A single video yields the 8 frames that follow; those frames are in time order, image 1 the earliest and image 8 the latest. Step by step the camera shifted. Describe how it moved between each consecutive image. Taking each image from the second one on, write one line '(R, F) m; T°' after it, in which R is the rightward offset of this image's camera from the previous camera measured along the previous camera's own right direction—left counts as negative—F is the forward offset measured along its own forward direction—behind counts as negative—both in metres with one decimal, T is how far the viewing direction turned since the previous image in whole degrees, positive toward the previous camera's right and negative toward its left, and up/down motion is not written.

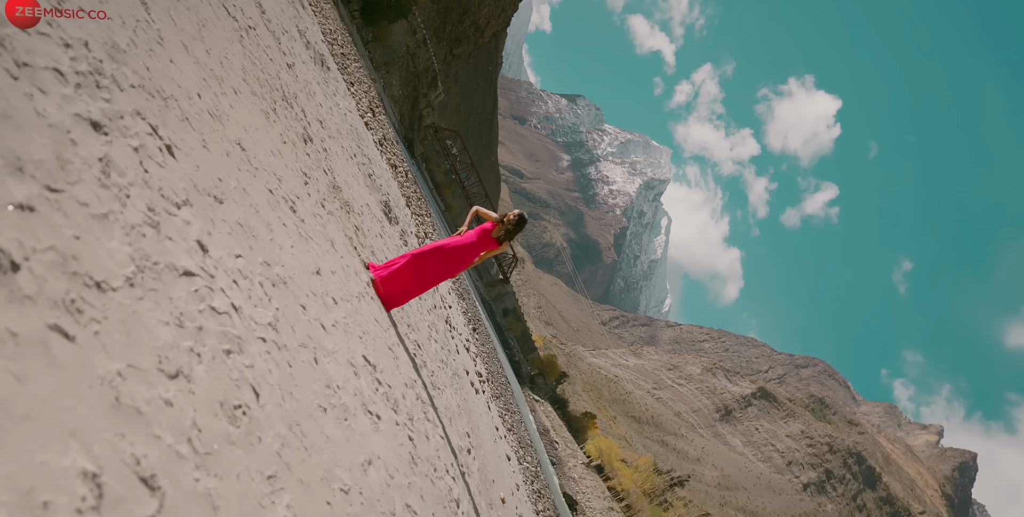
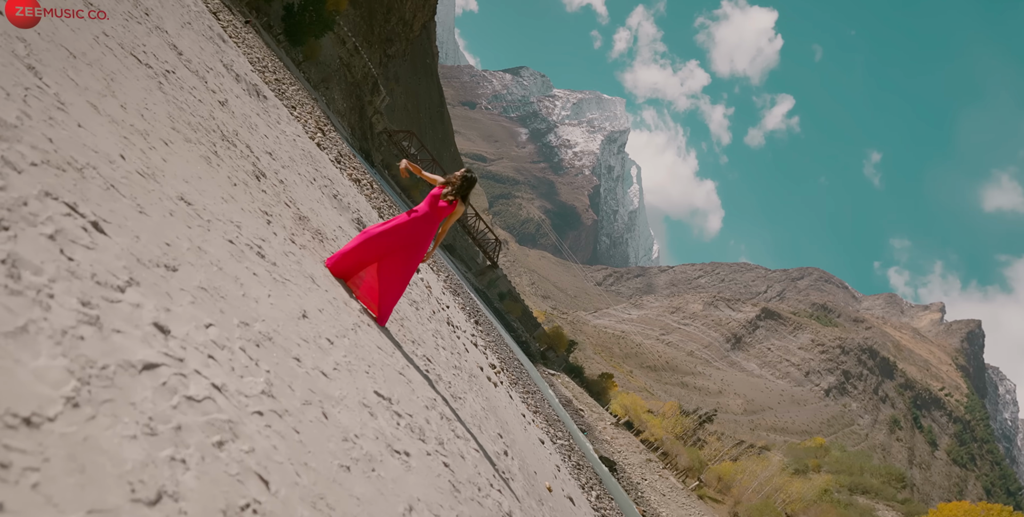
(0.0, +0.2) m; +1°
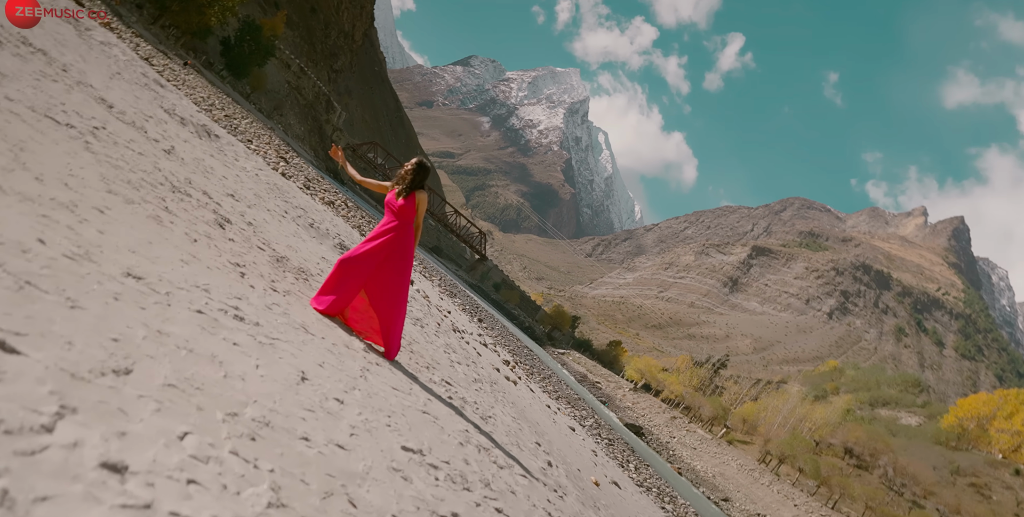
(-0.1, +0.3) m; +1°
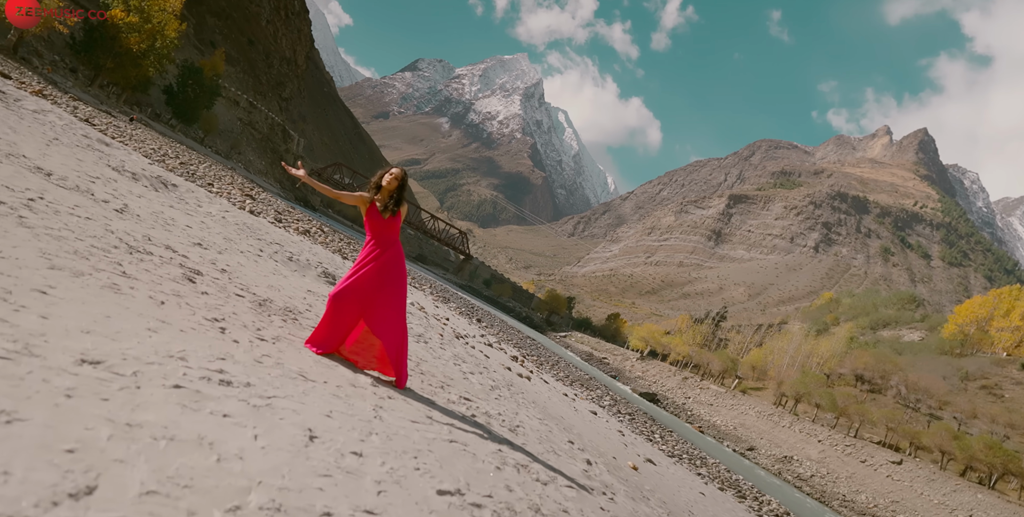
(-0.1, +0.3) m; +1°
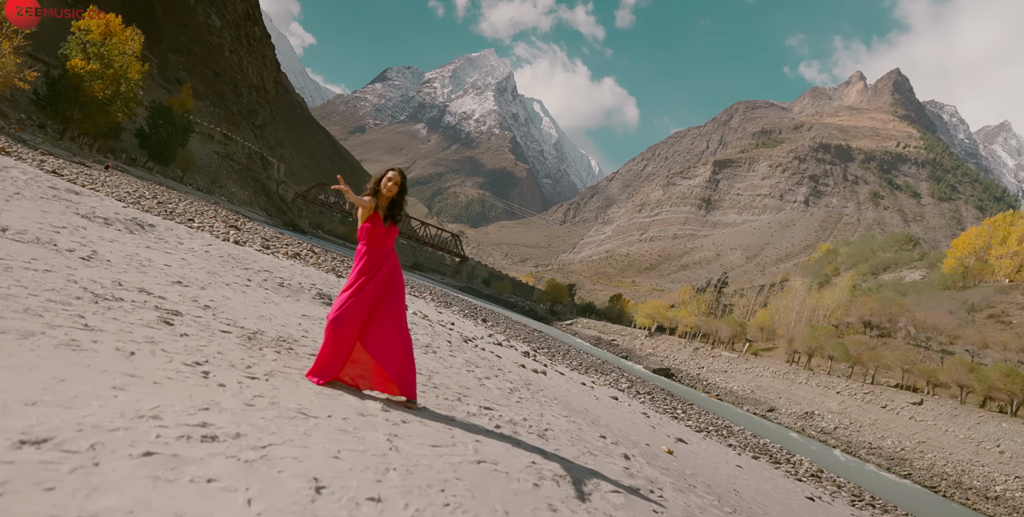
(0.0, +0.3) m; 0°
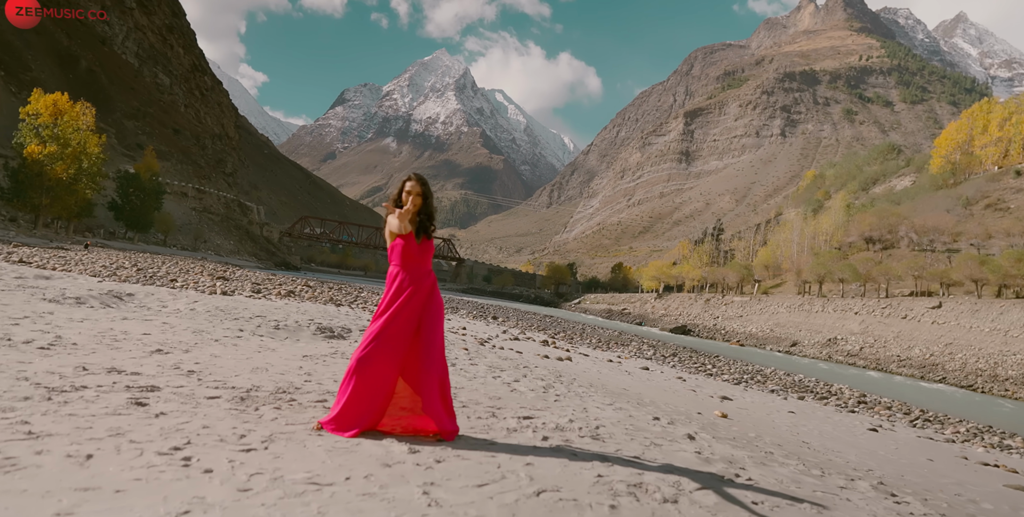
(-0.1, +0.4) m; 0°
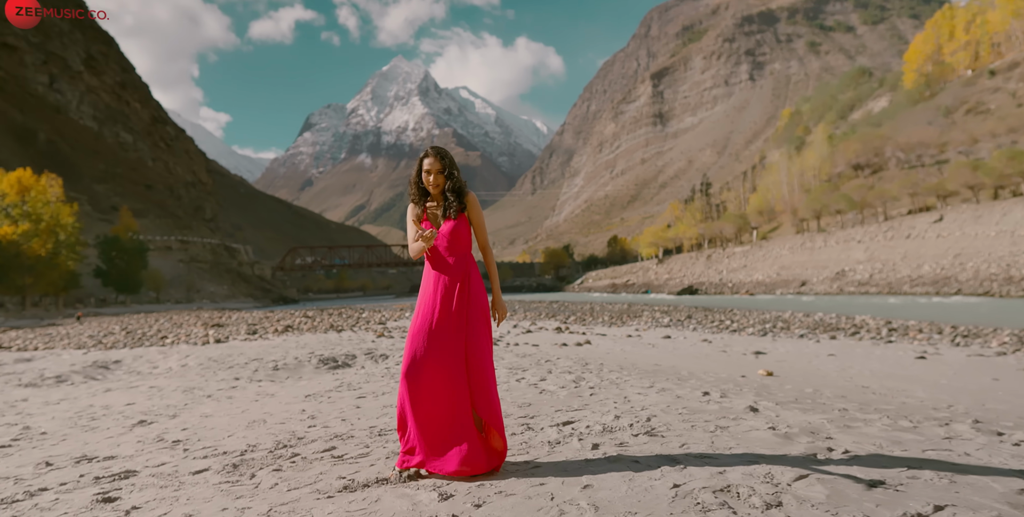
(0.0, +0.4) m; 0°
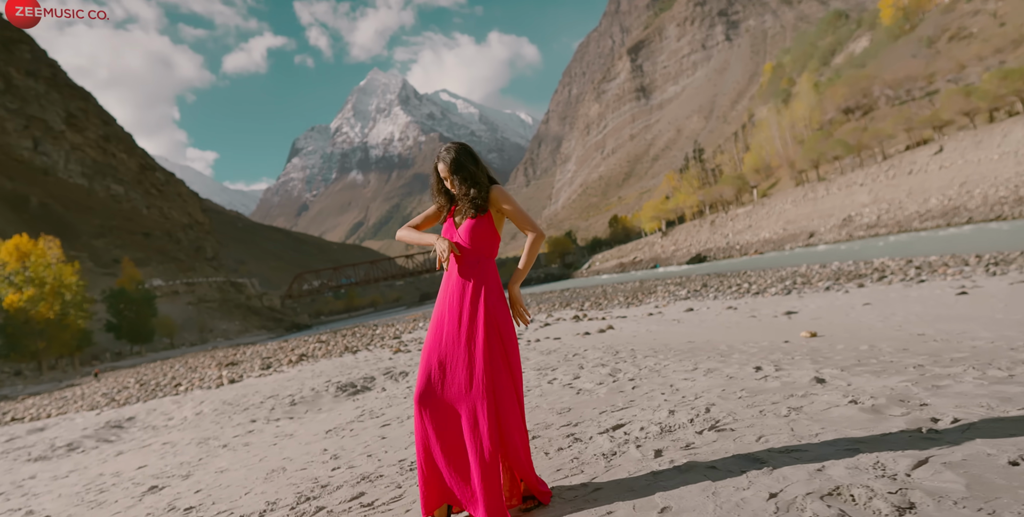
(0.0, +0.3) m; 0°
